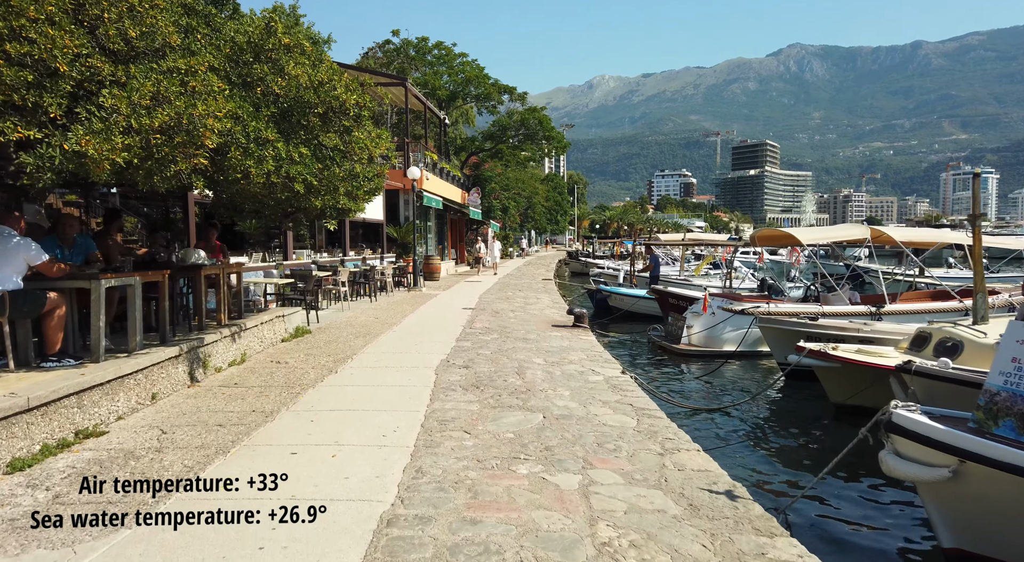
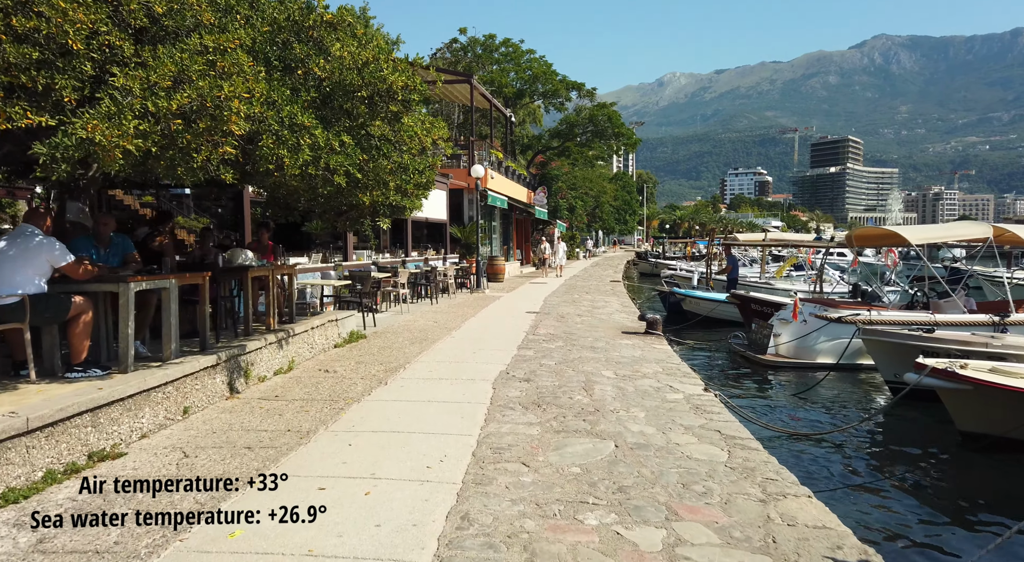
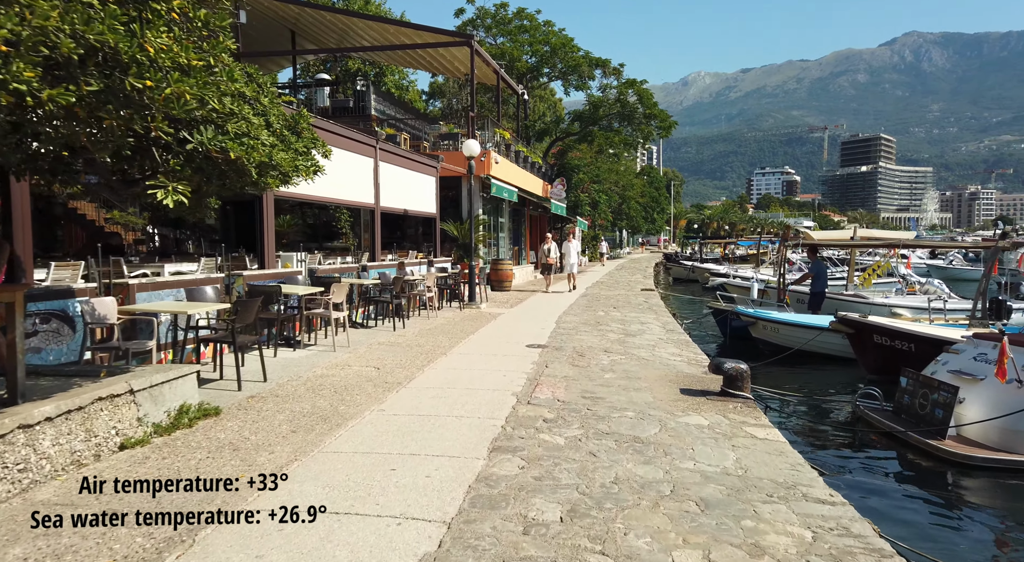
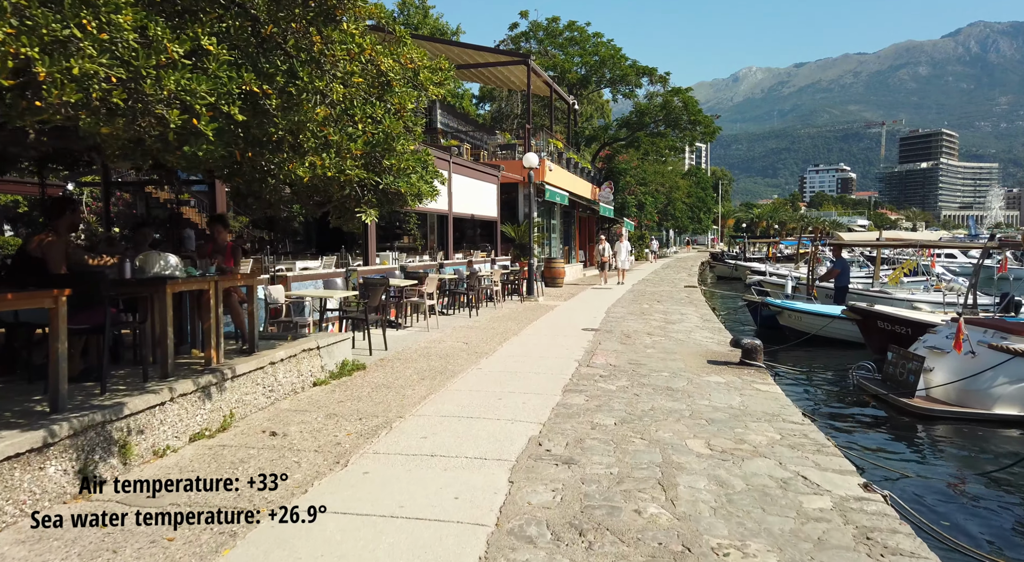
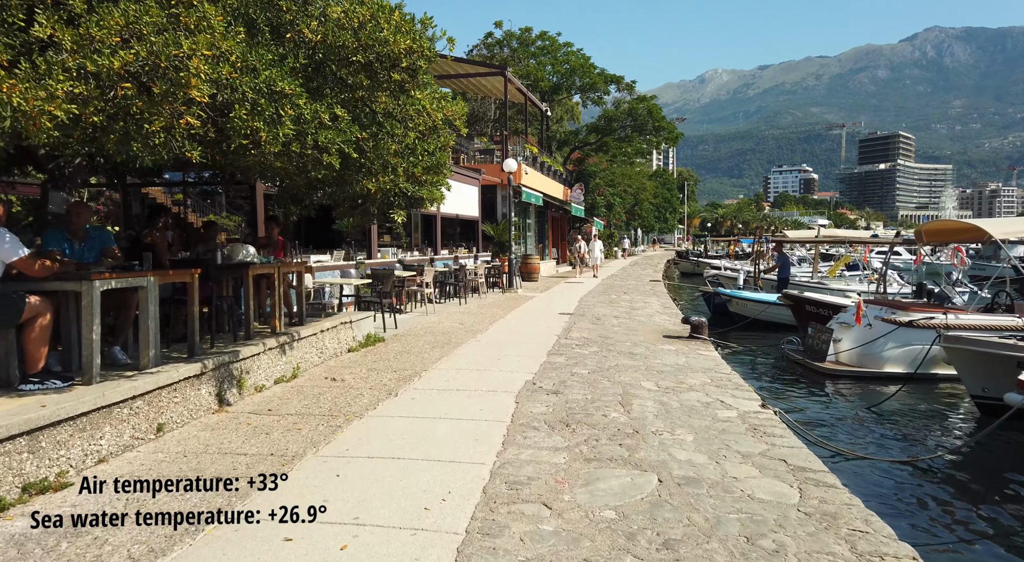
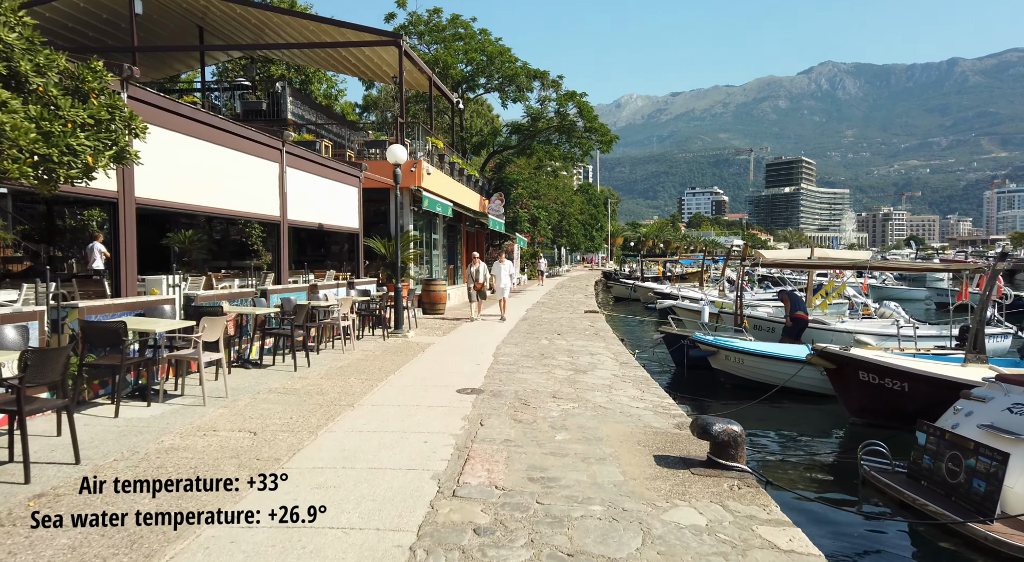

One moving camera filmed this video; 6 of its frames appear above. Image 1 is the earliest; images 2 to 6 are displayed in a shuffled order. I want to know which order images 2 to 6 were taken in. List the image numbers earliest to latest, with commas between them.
2, 5, 4, 3, 6
